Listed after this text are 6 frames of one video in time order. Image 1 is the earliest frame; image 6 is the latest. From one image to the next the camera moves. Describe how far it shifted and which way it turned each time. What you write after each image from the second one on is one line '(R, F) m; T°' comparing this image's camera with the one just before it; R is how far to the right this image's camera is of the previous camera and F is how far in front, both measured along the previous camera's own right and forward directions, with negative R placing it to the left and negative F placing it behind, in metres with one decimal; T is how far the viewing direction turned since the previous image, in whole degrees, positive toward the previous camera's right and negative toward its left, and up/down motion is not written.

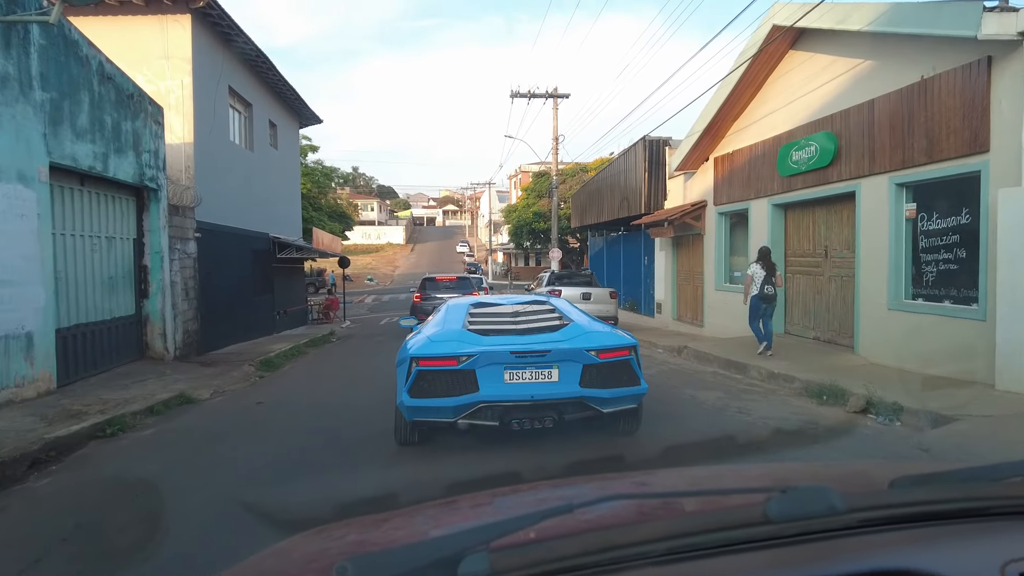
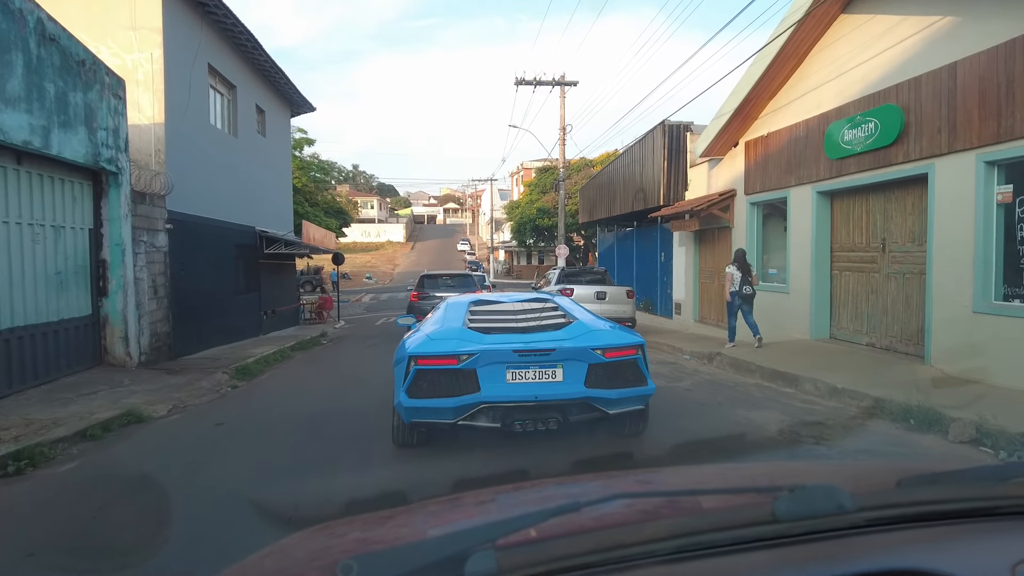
(-0.1, +1.2) m; 0°
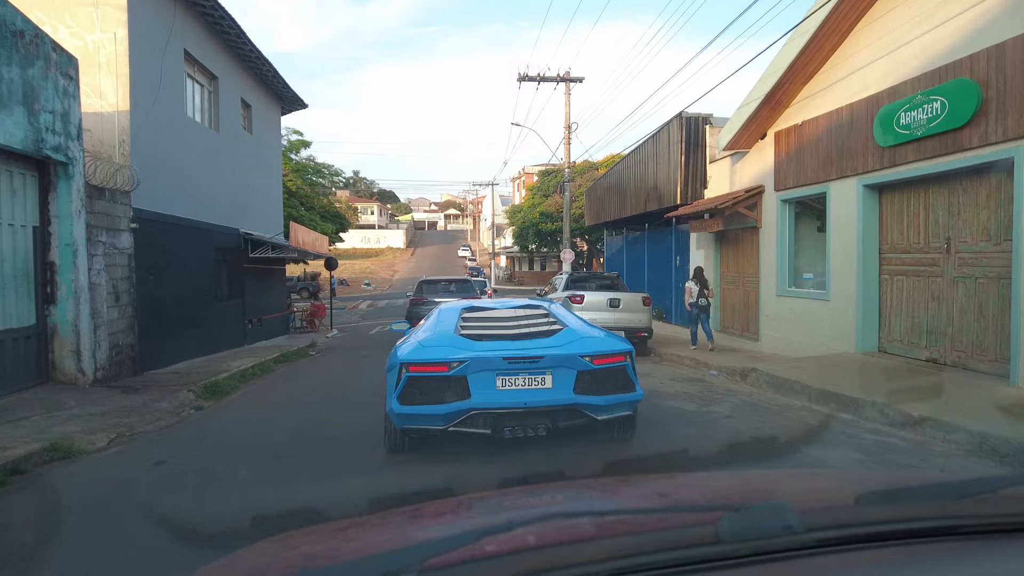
(-0.1, +1.0) m; 0°
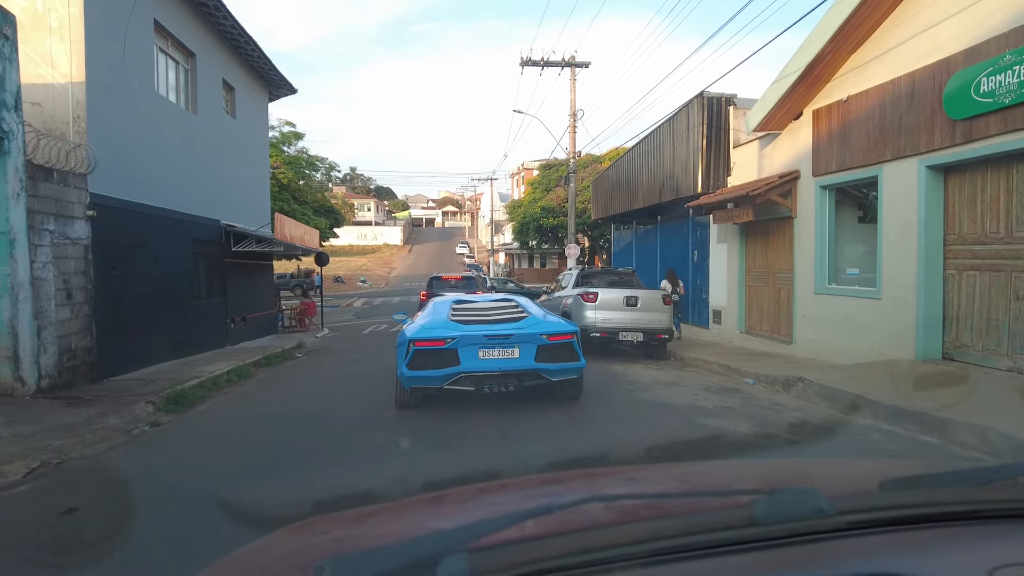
(-0.1, +1.0) m; 0°
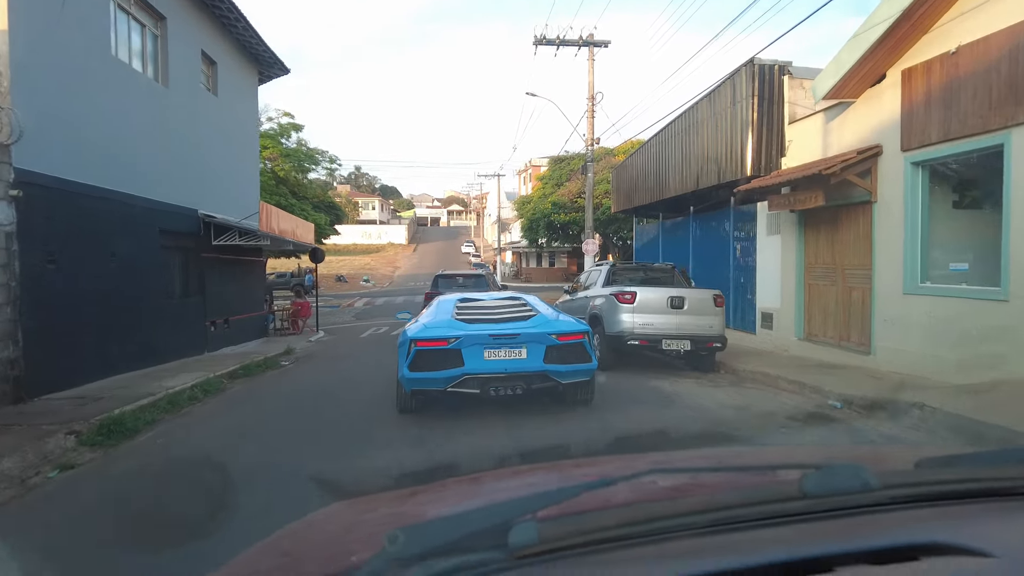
(-0.2, +1.5) m; 0°
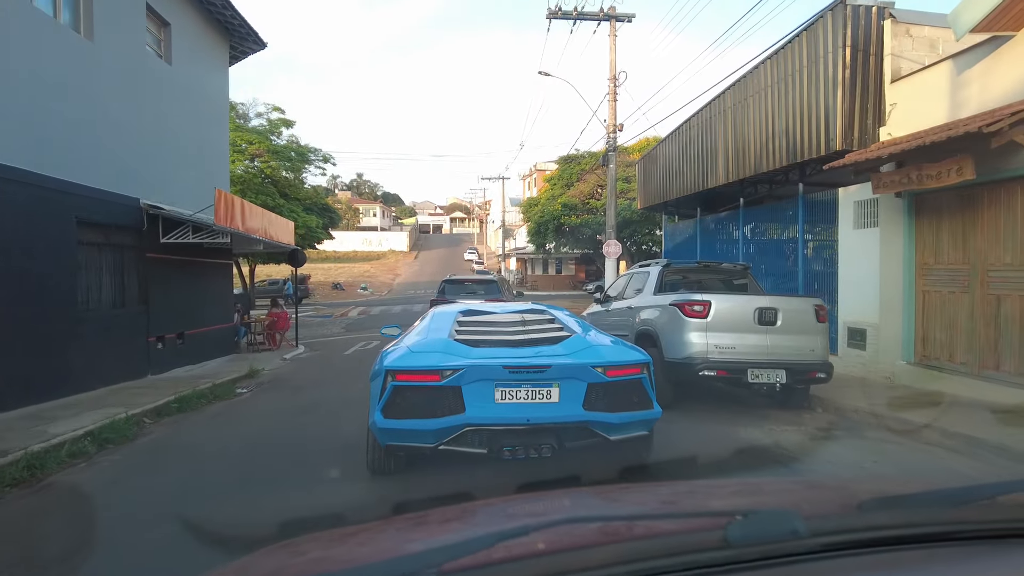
(-0.2, +2.2) m; 0°
